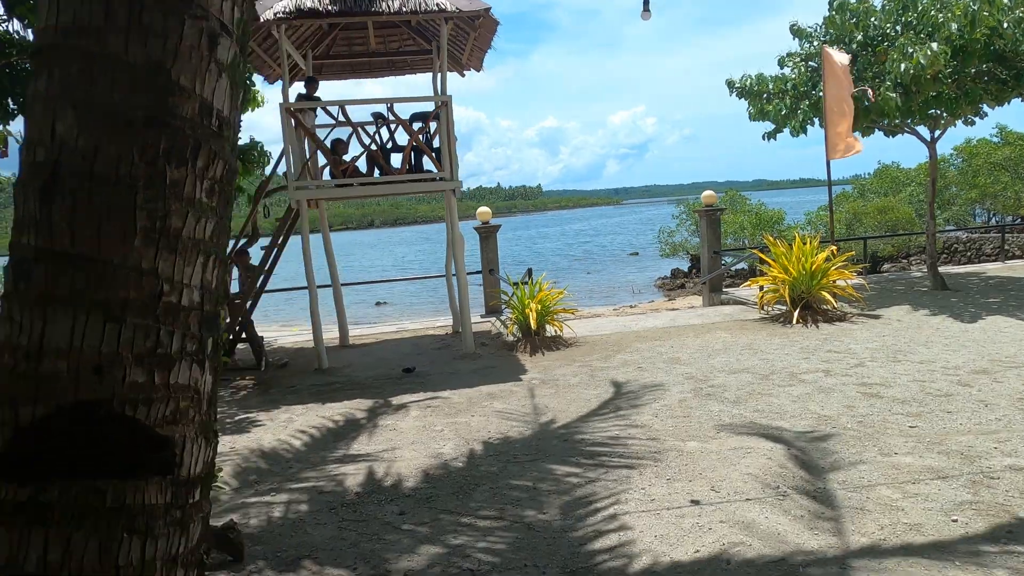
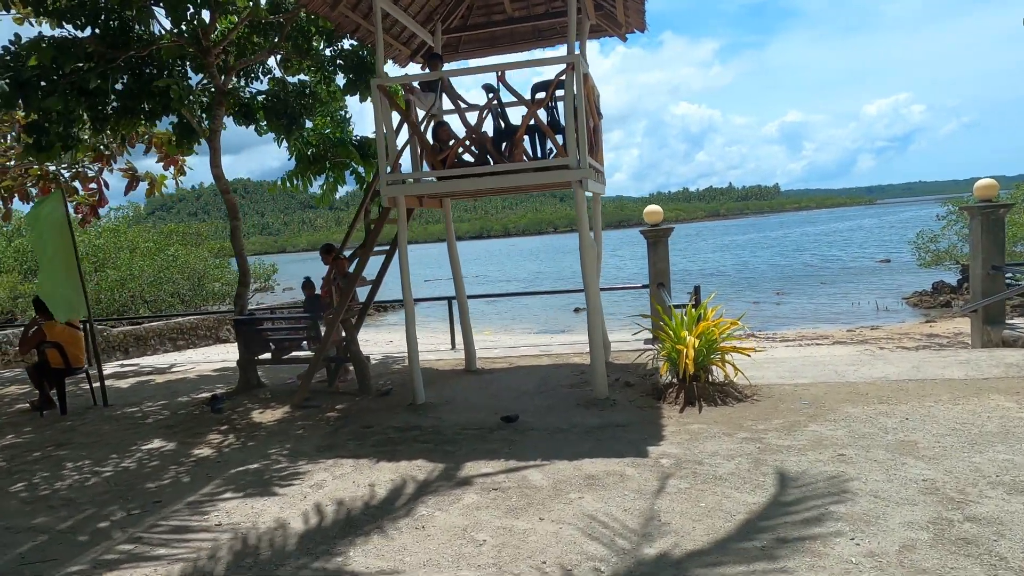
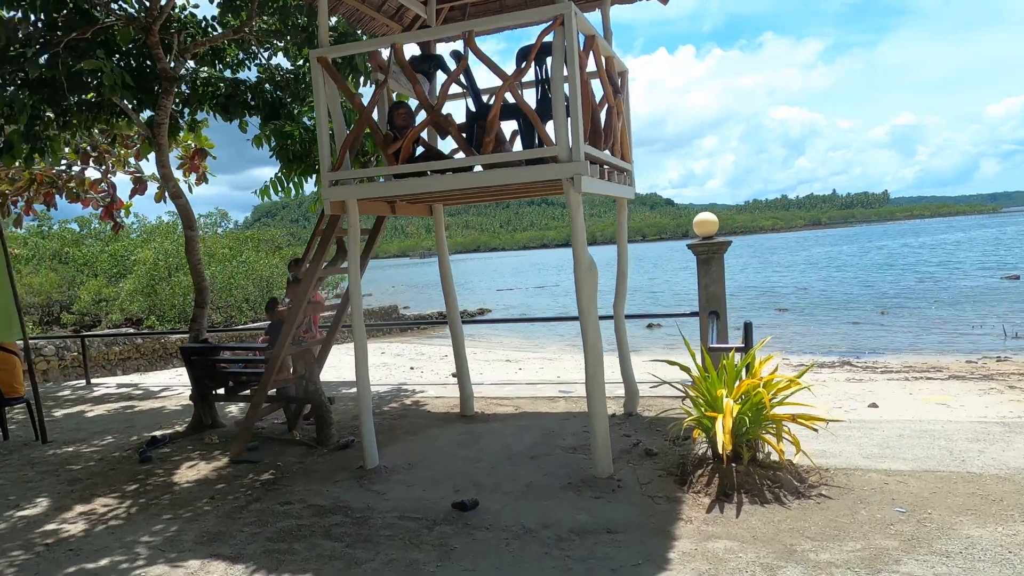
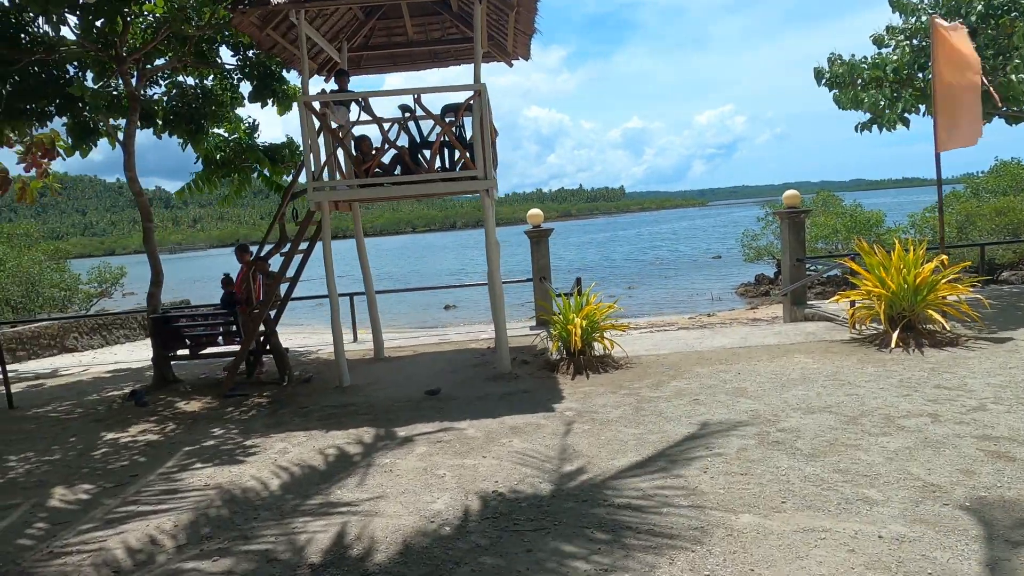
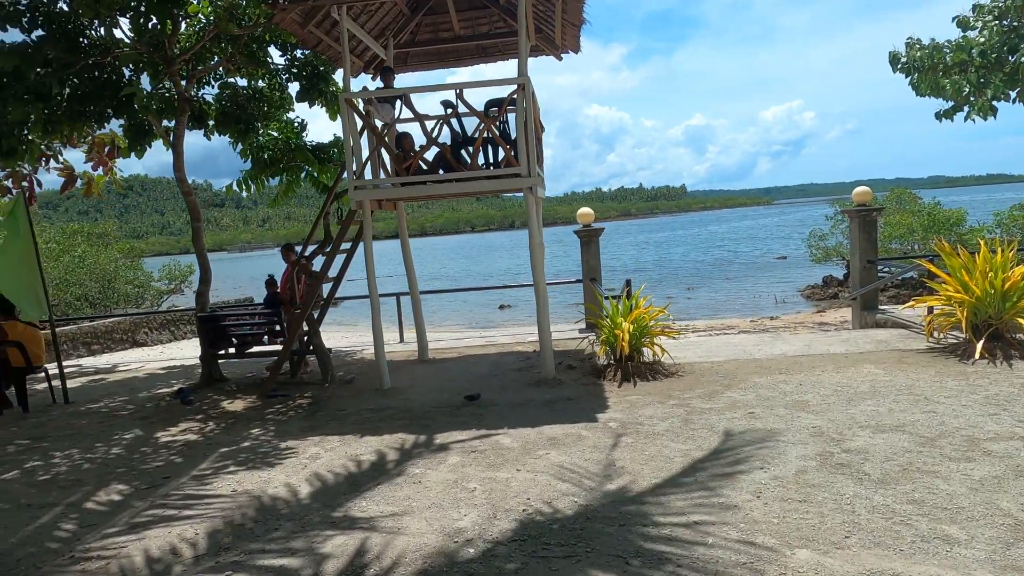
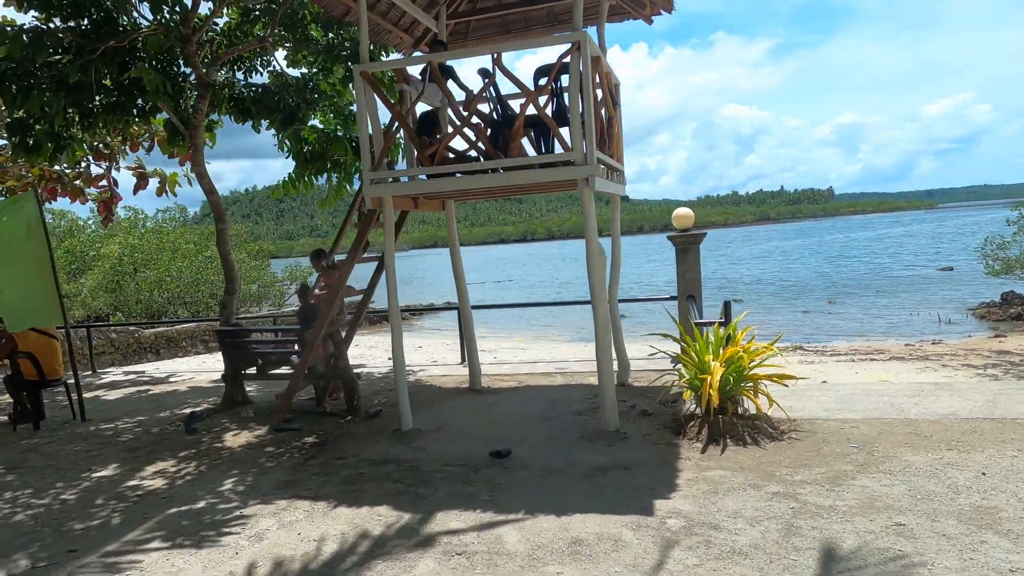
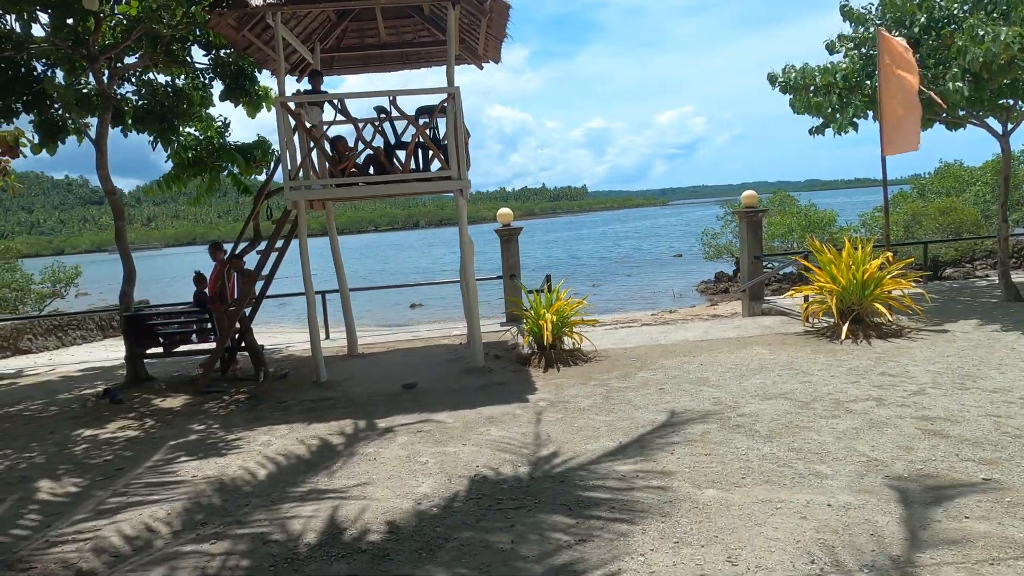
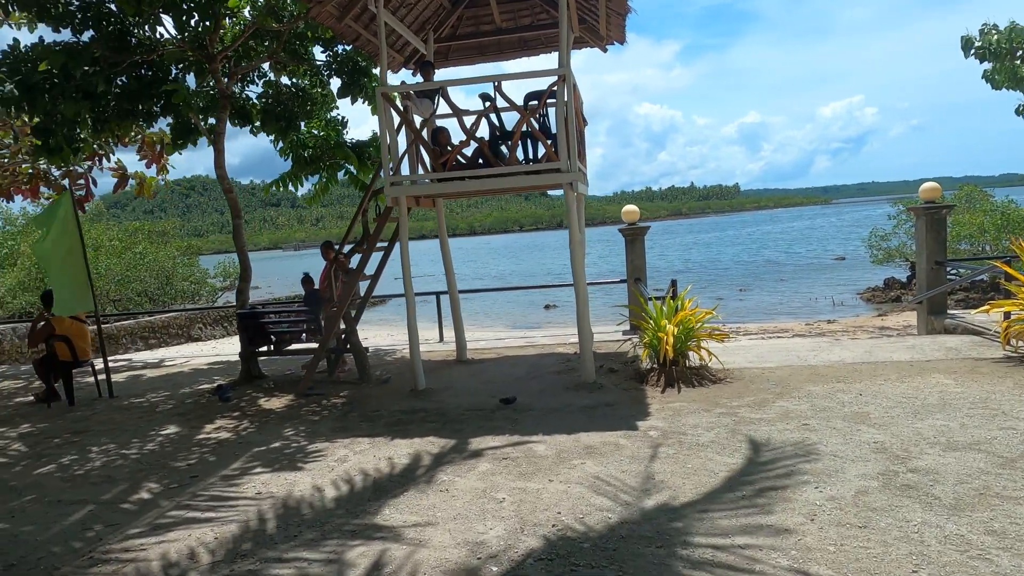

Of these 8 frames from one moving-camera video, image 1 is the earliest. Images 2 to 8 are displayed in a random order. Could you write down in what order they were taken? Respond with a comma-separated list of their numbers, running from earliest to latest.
7, 4, 5, 8, 2, 6, 3
